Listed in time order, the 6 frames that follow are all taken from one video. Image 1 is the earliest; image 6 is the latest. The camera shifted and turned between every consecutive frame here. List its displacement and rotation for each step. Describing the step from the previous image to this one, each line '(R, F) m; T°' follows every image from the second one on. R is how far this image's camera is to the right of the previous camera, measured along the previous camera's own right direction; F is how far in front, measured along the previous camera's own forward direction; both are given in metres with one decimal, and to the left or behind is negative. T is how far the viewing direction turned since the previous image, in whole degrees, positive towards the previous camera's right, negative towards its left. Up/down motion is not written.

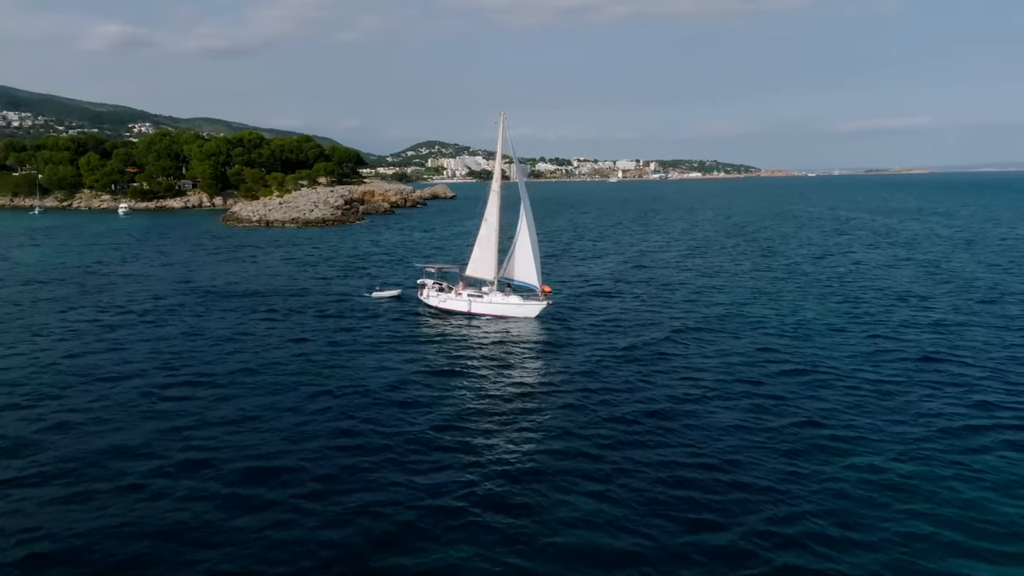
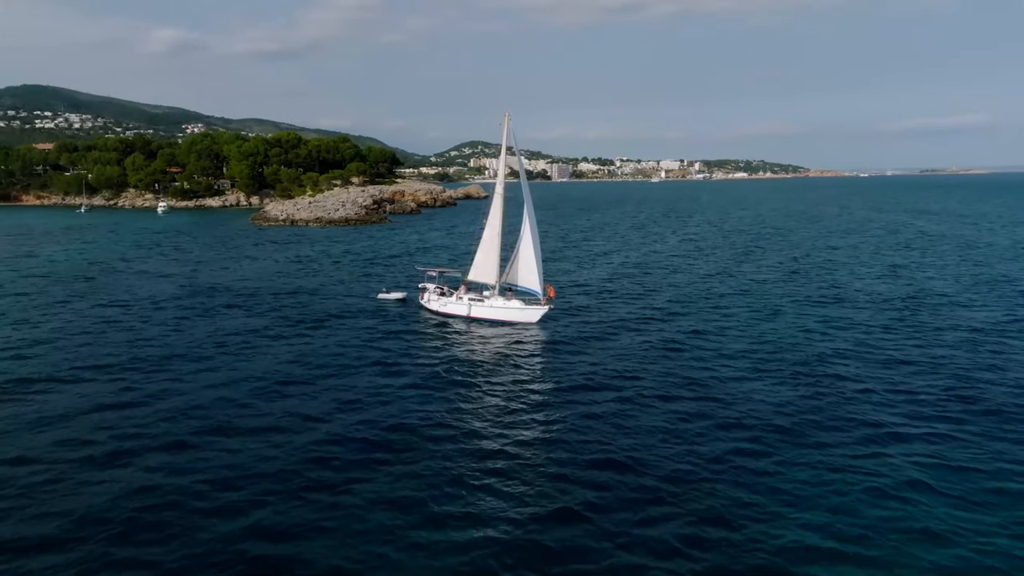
(+3.9, -1.3) m; -3°
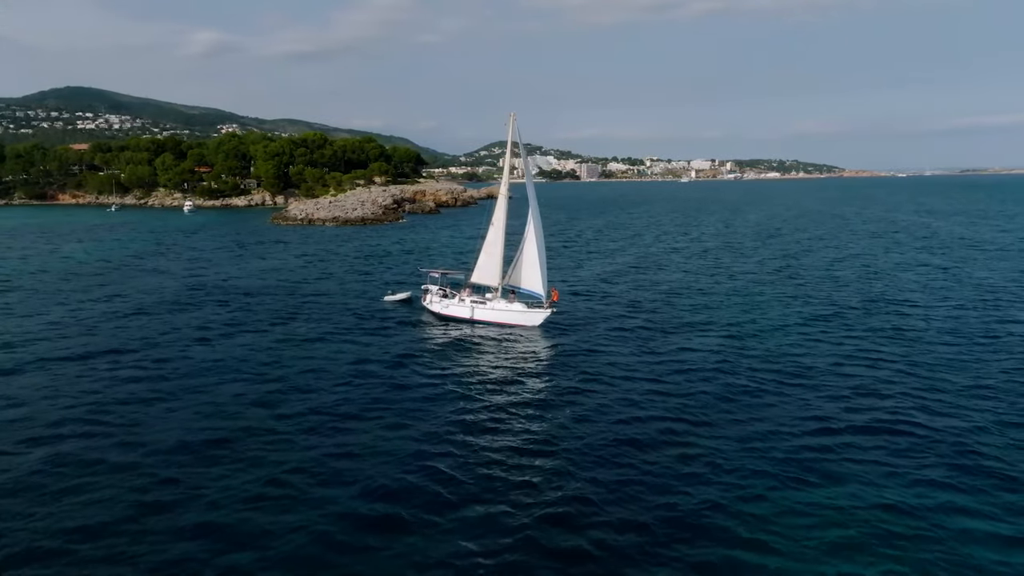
(+2.5, -0.7) m; -2°
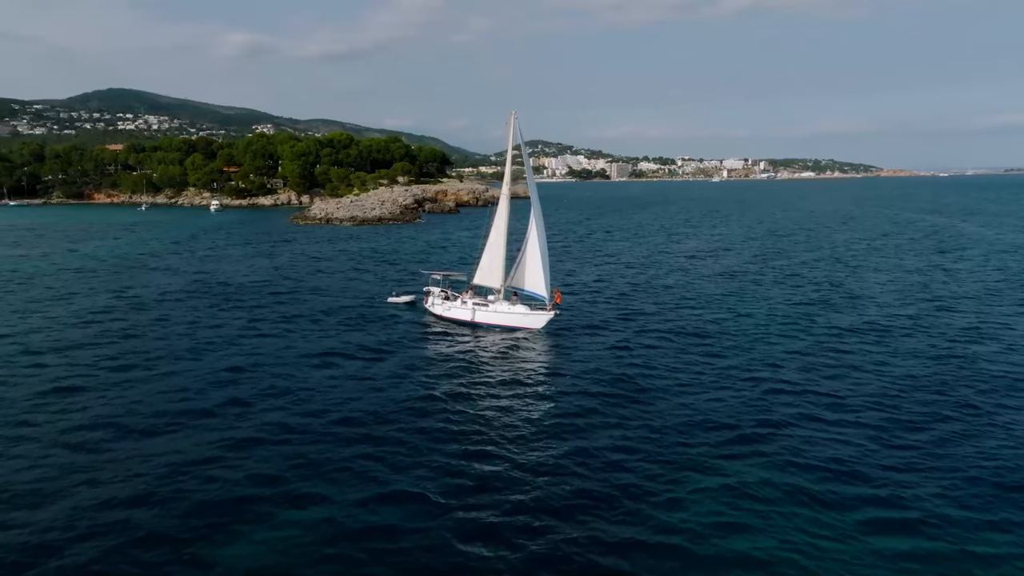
(+2.4, -0.4) m; -2°
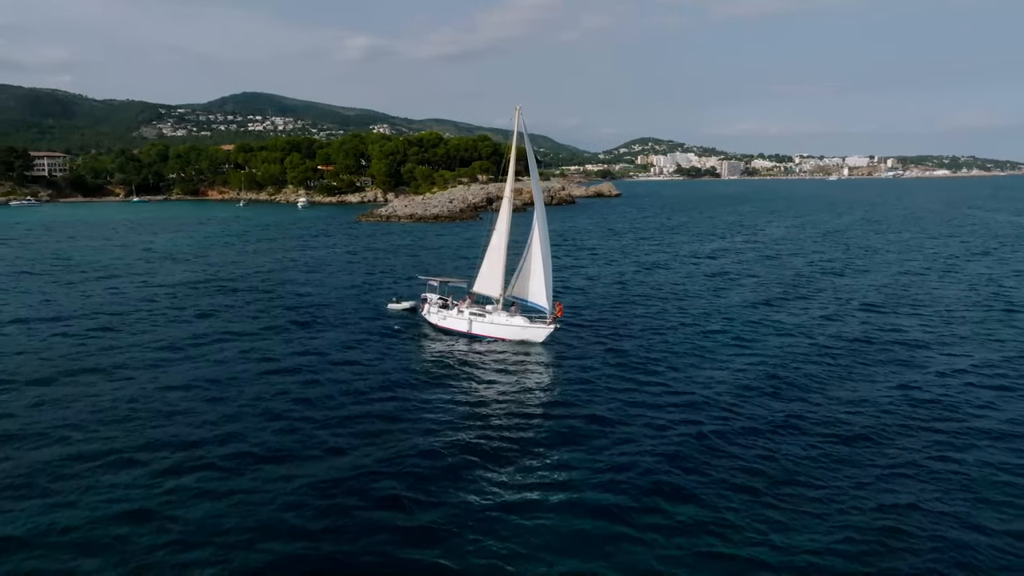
(+8.2, -0.7) m; -8°
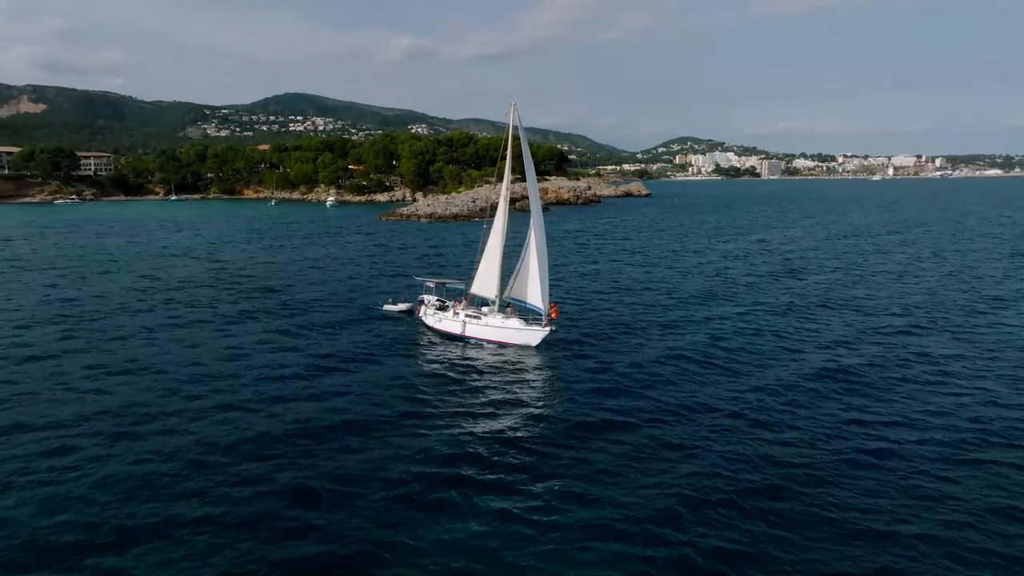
(+2.8, -0.3) m; -3°
